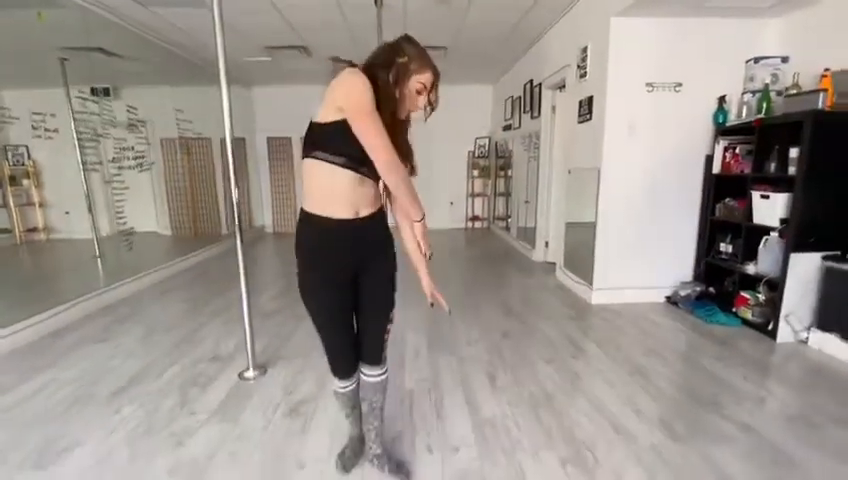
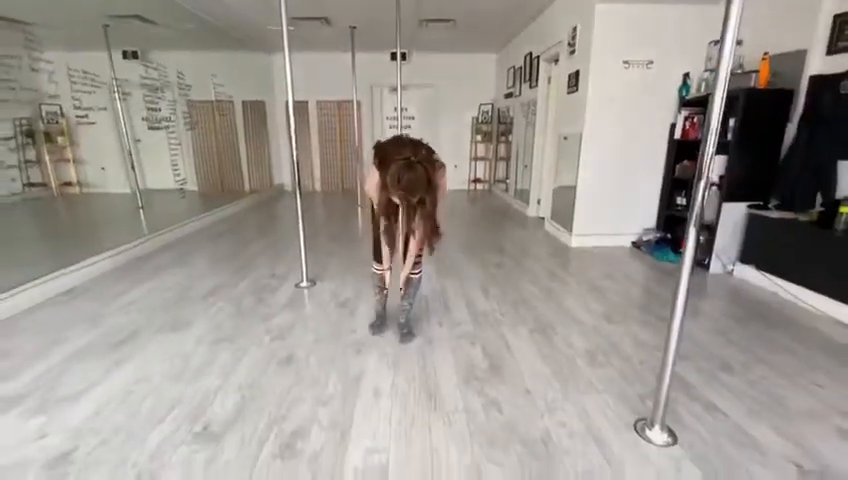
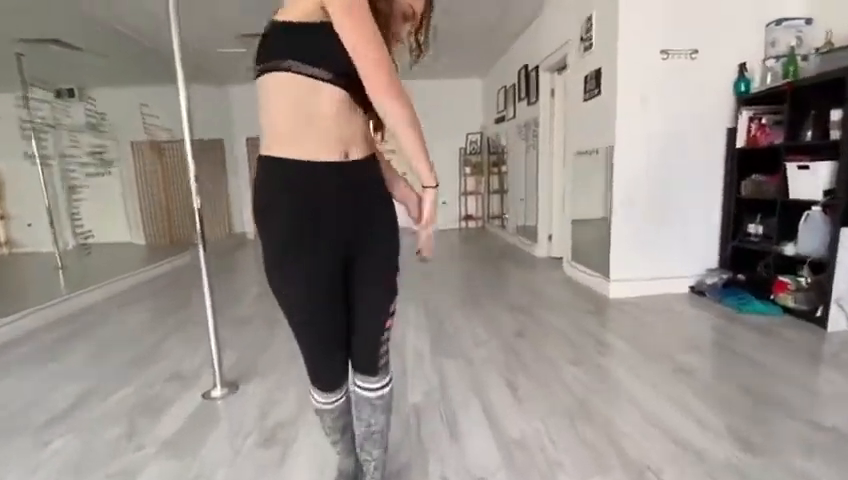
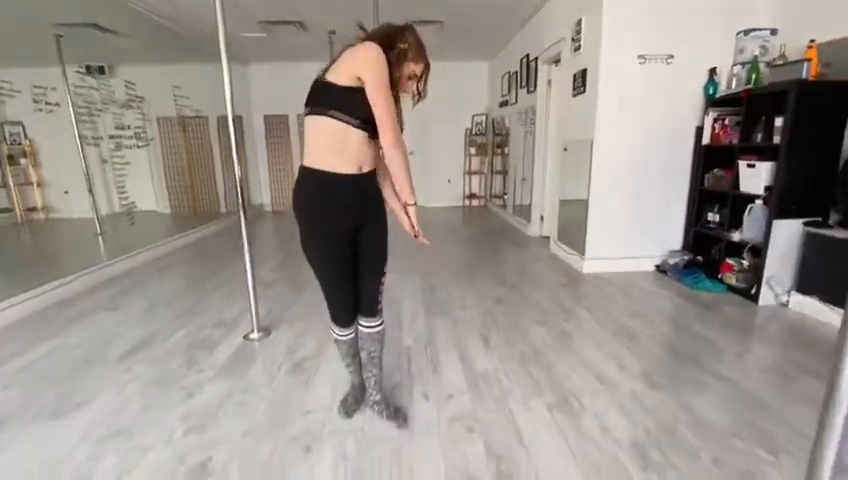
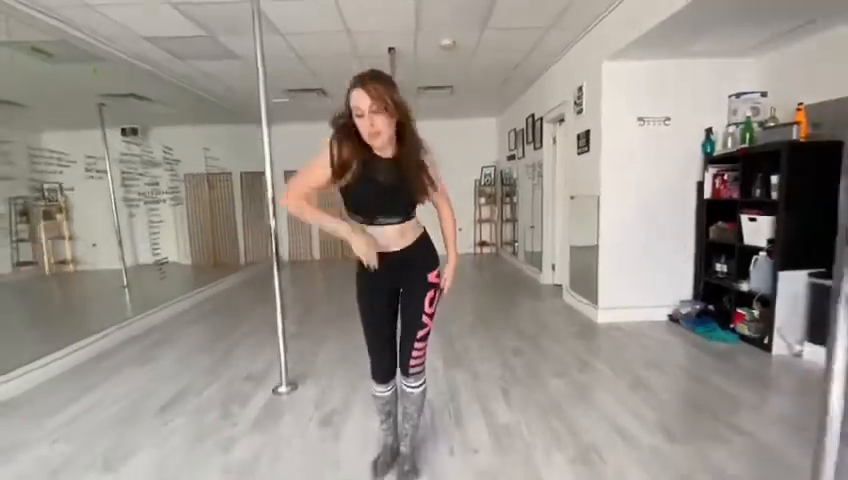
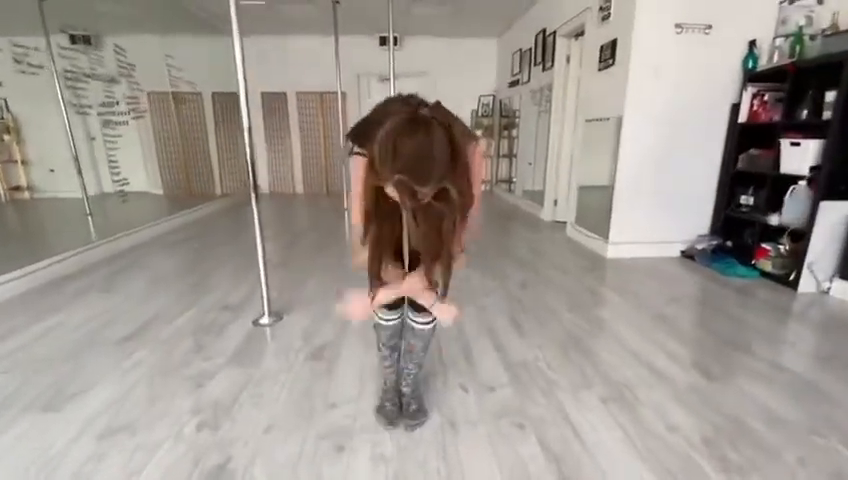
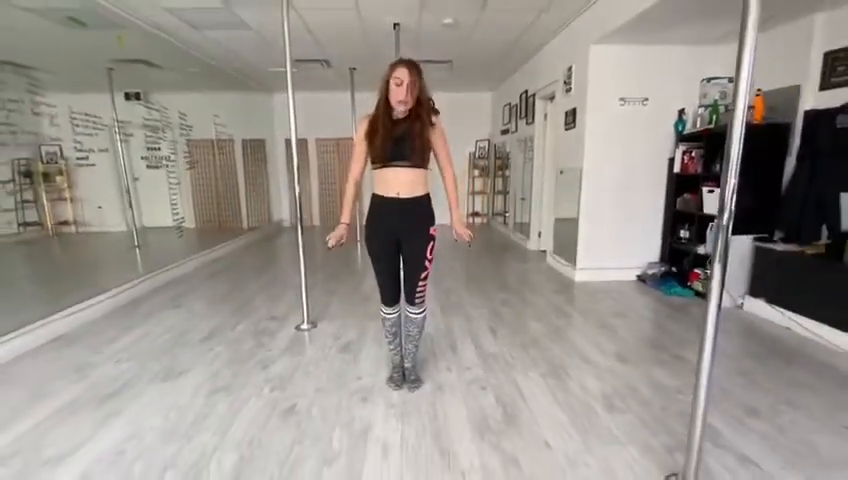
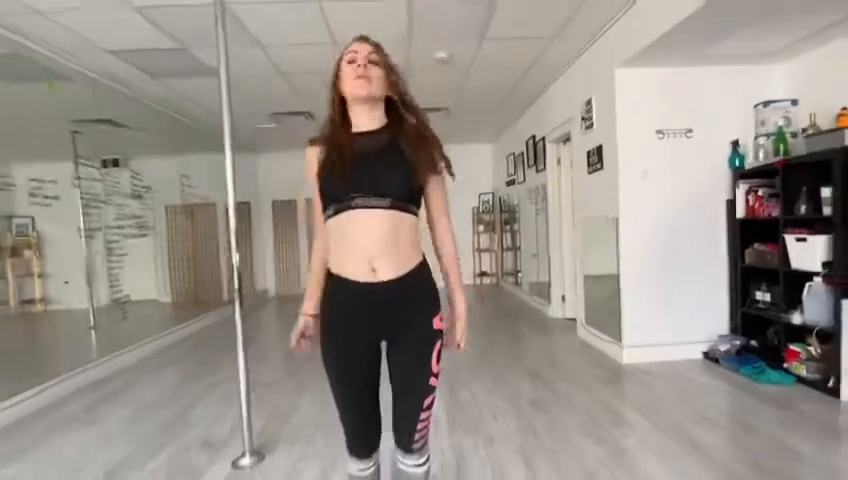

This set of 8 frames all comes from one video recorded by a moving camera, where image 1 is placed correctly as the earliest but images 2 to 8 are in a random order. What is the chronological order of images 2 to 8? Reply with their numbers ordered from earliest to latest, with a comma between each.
4, 3, 8, 5, 2, 6, 7
